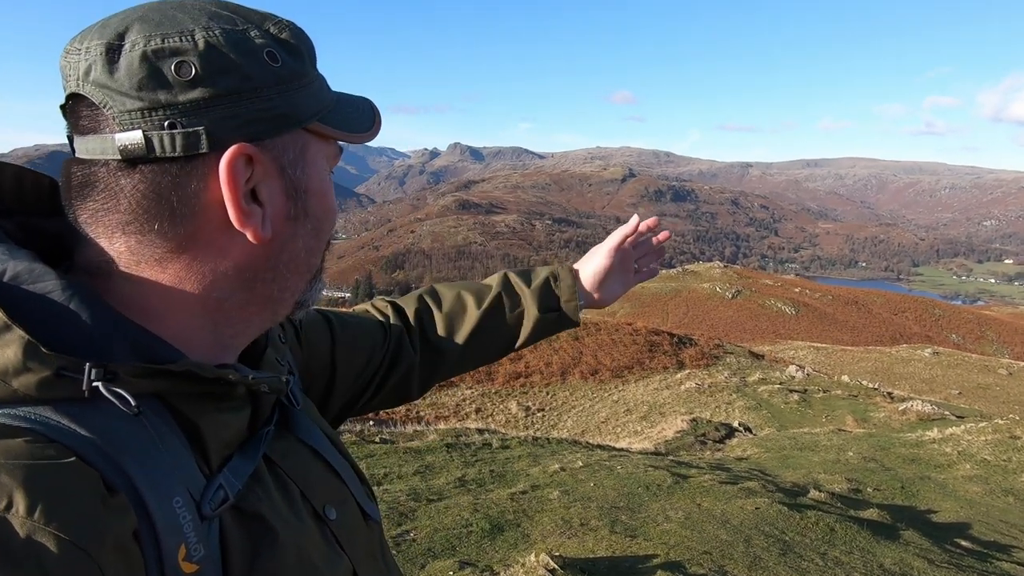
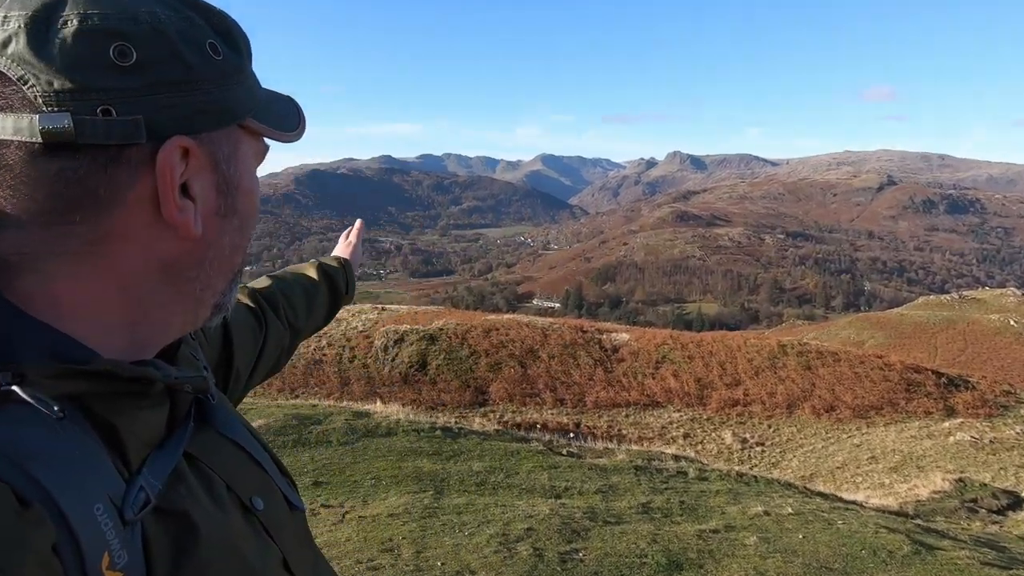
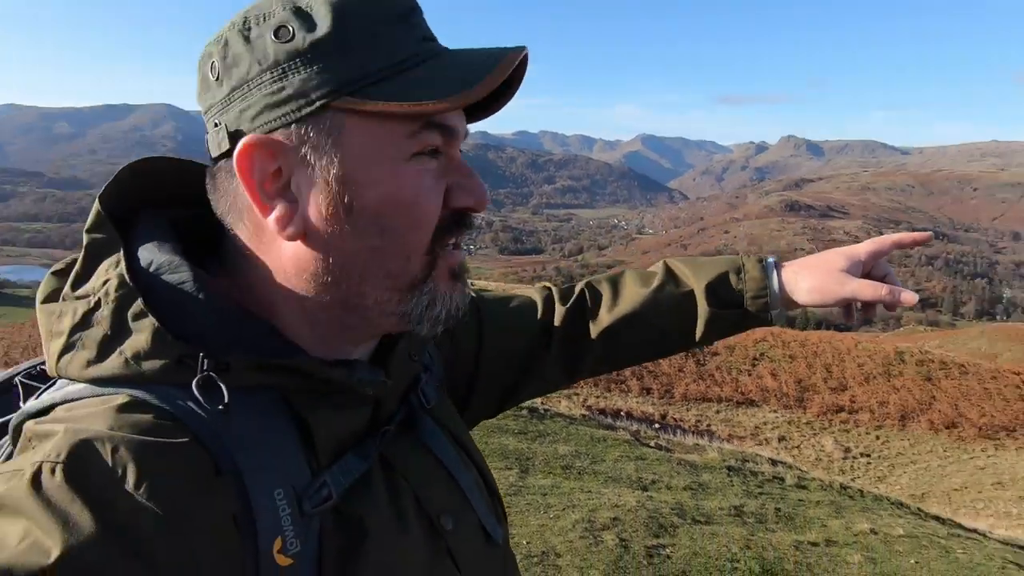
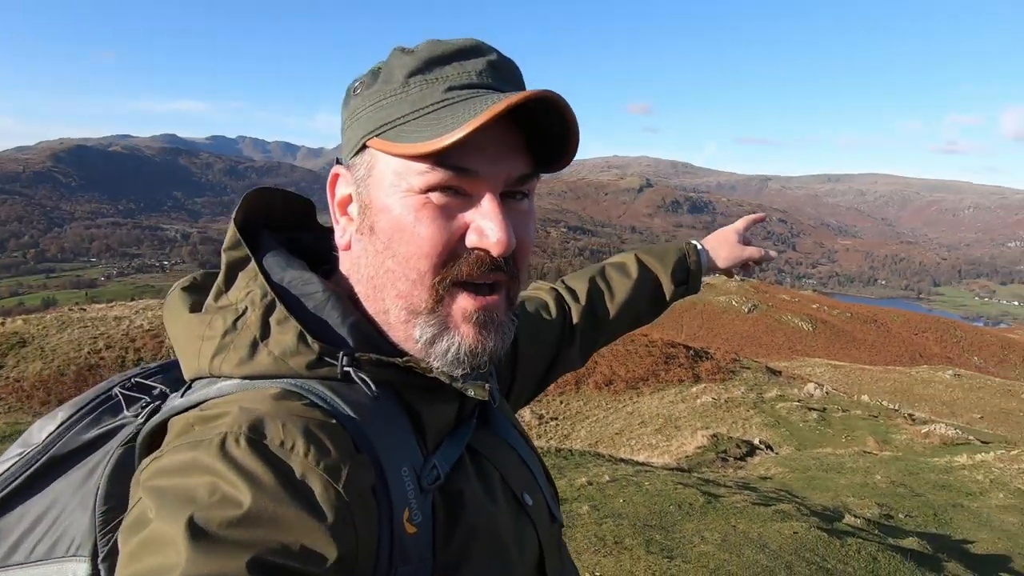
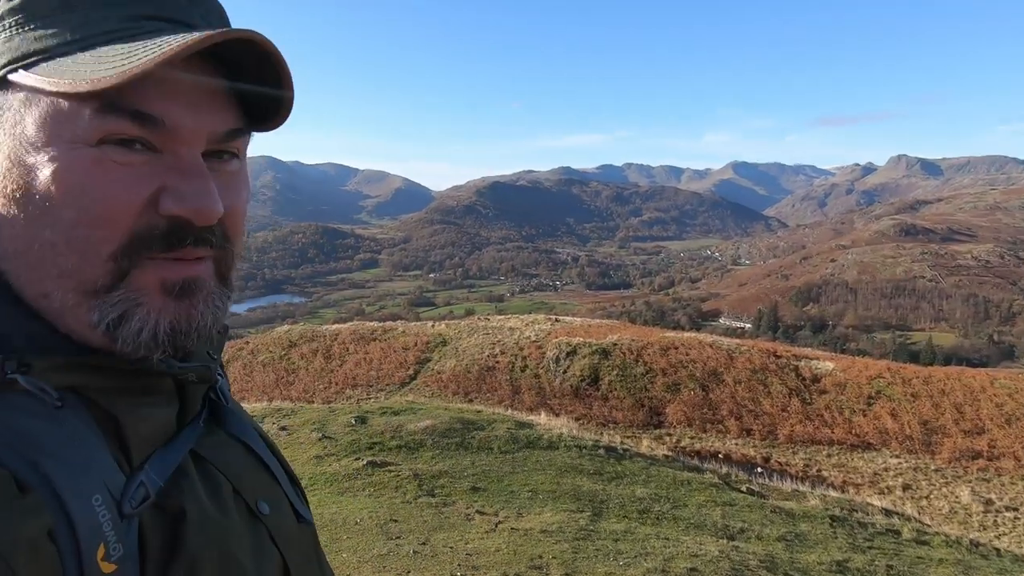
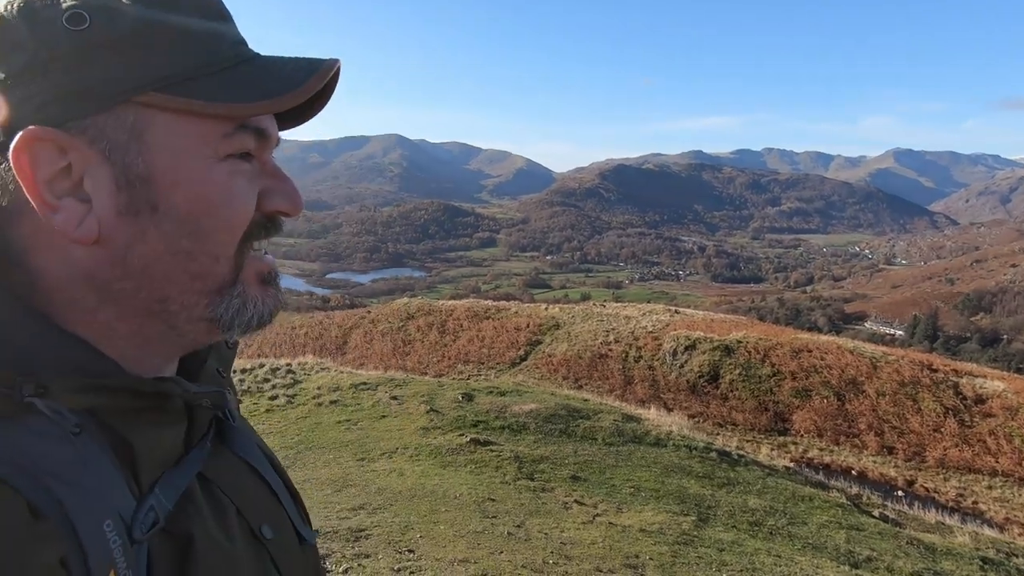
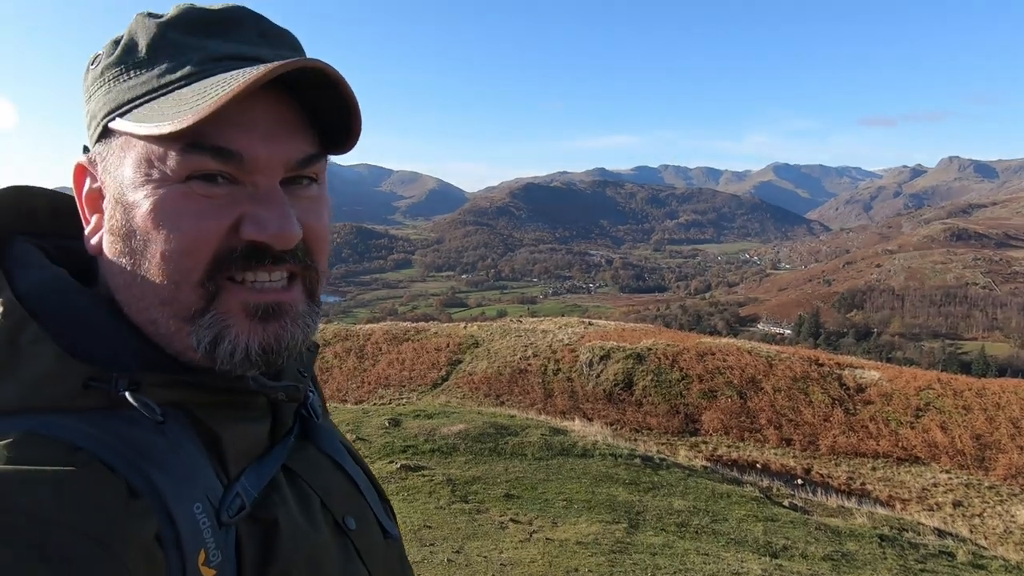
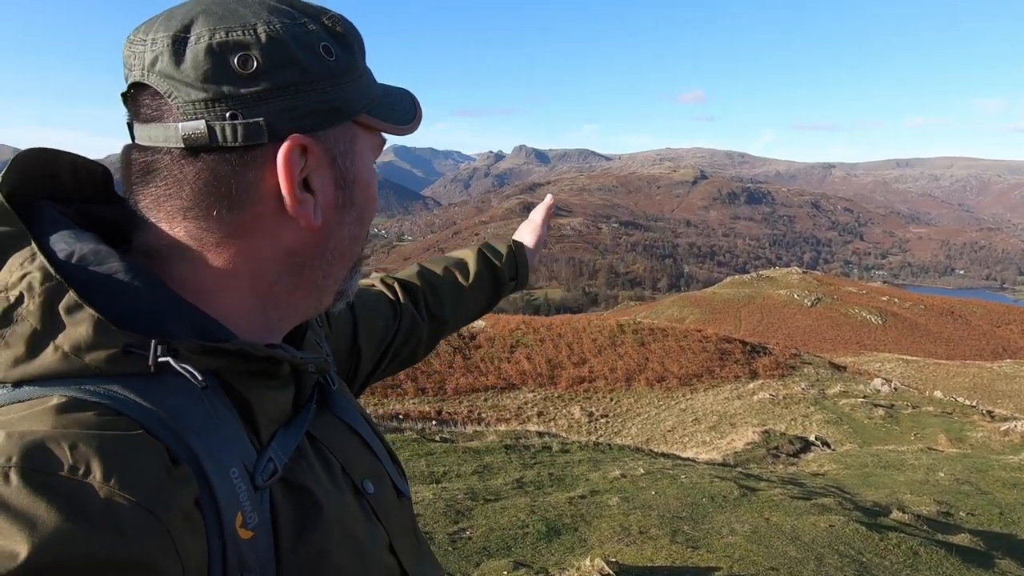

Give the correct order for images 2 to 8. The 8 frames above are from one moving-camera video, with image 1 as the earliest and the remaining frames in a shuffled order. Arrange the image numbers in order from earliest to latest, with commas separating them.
8, 2, 5, 7, 6, 3, 4
